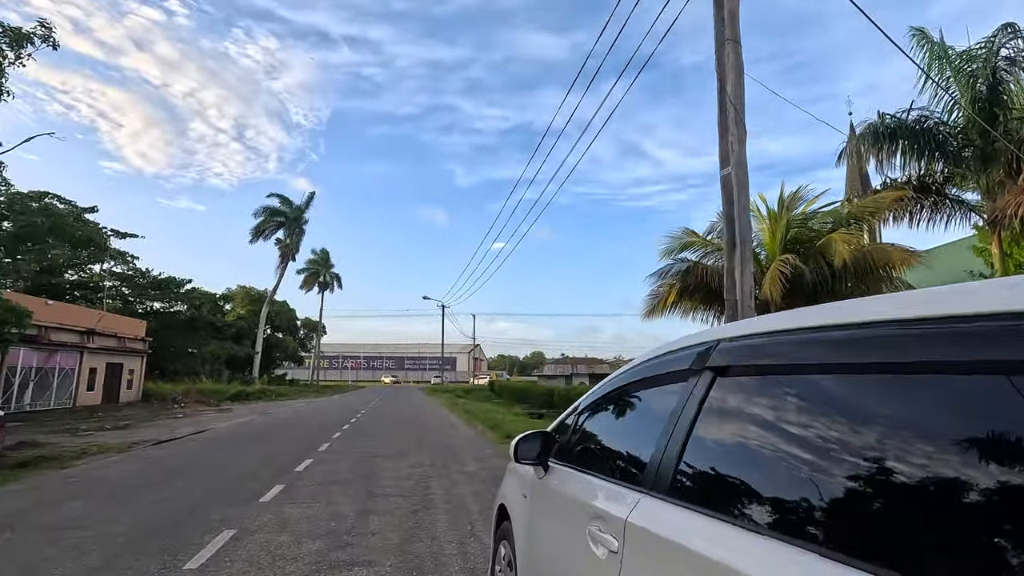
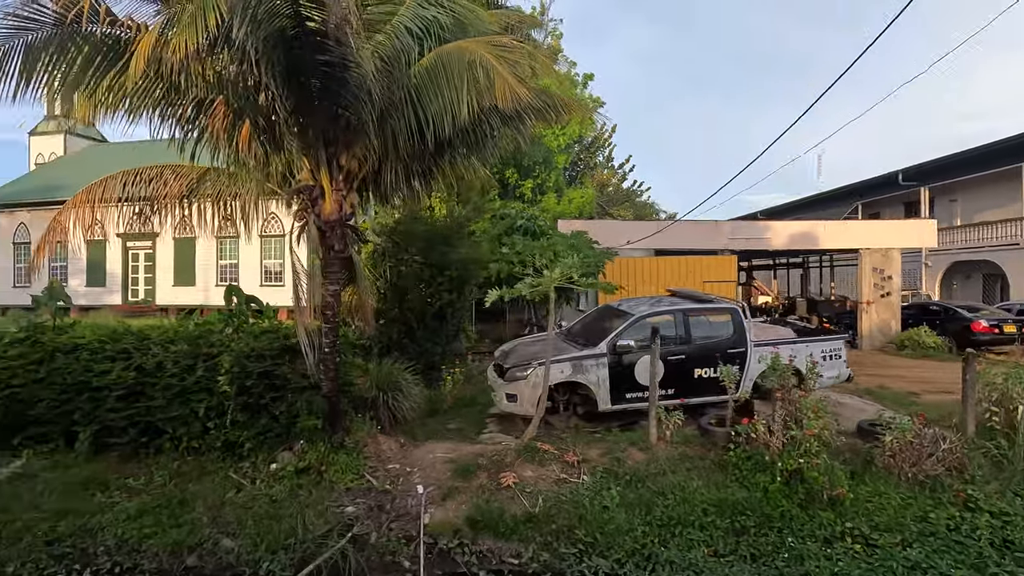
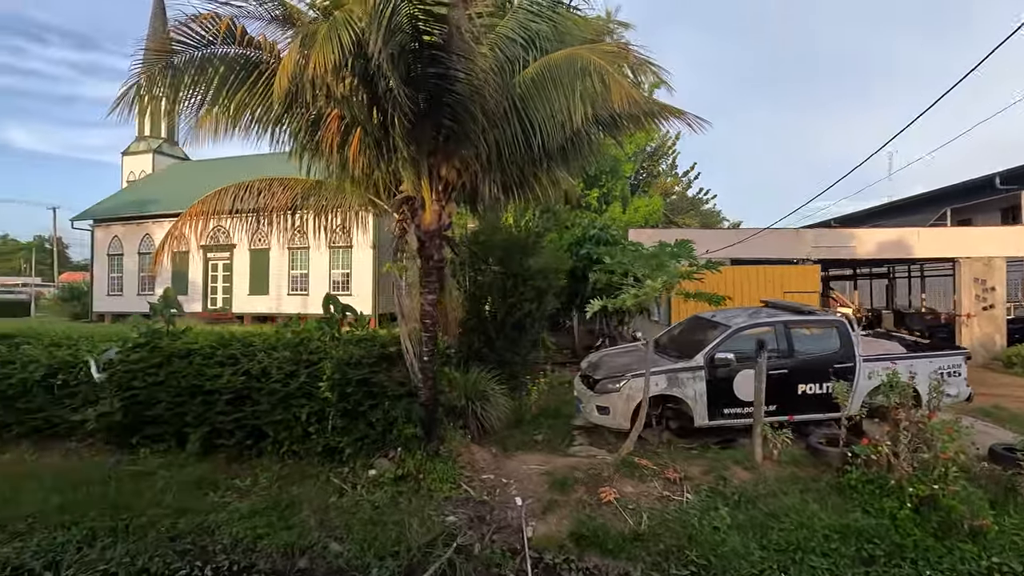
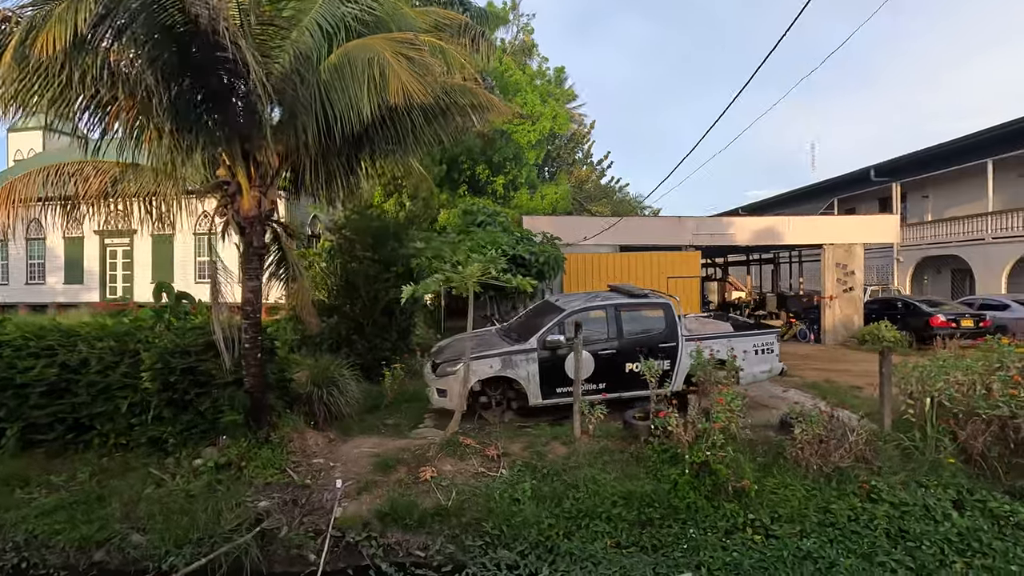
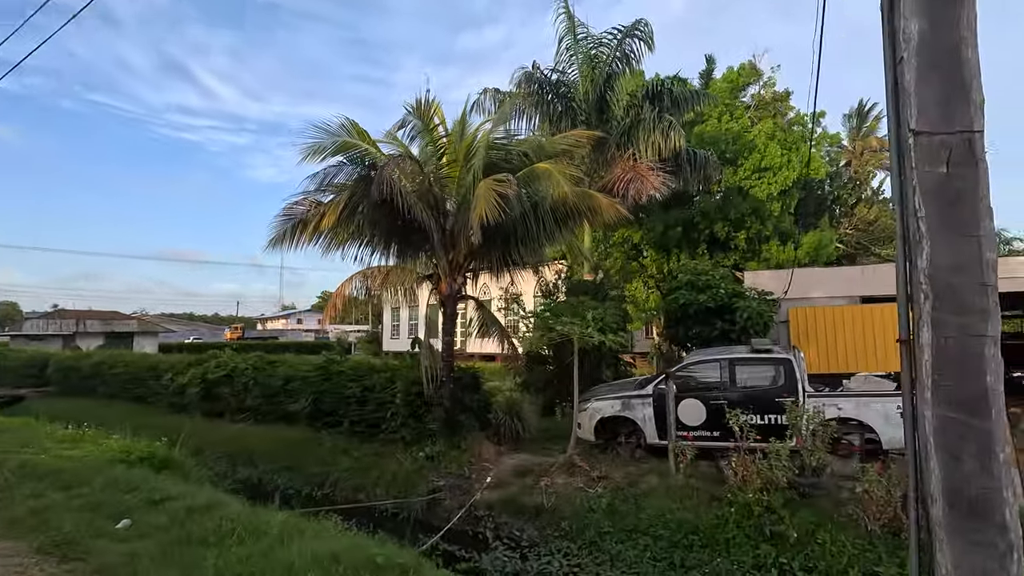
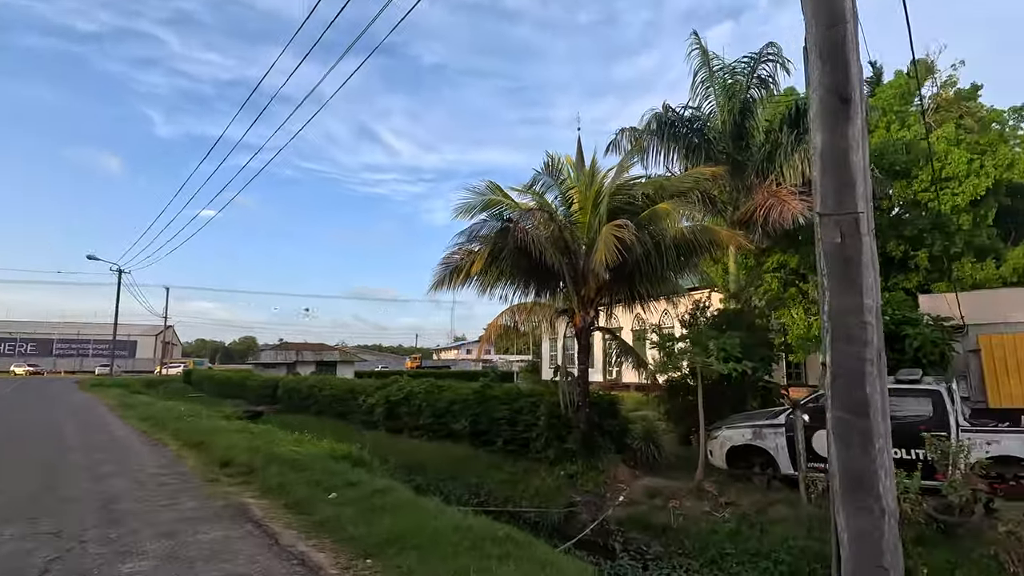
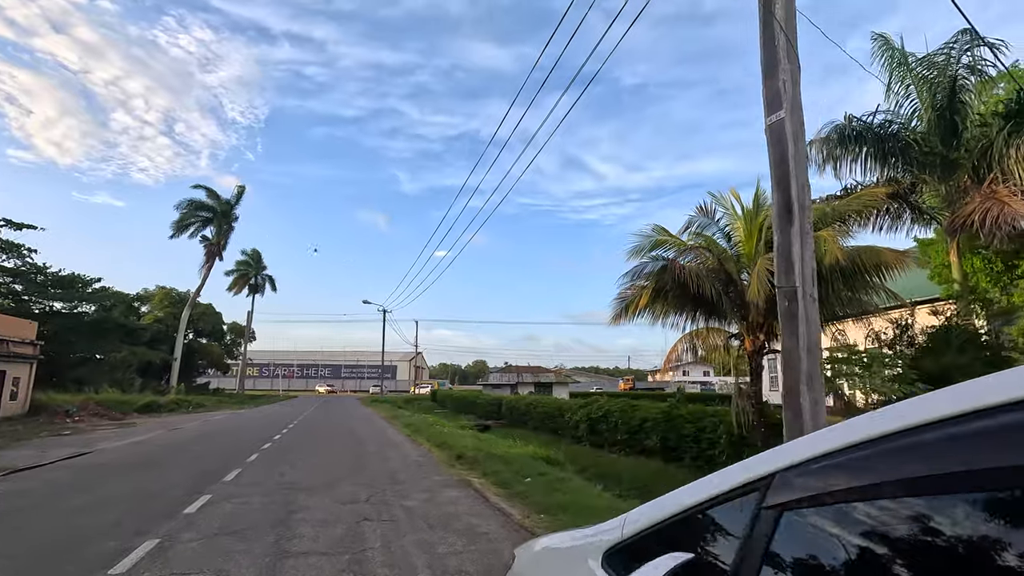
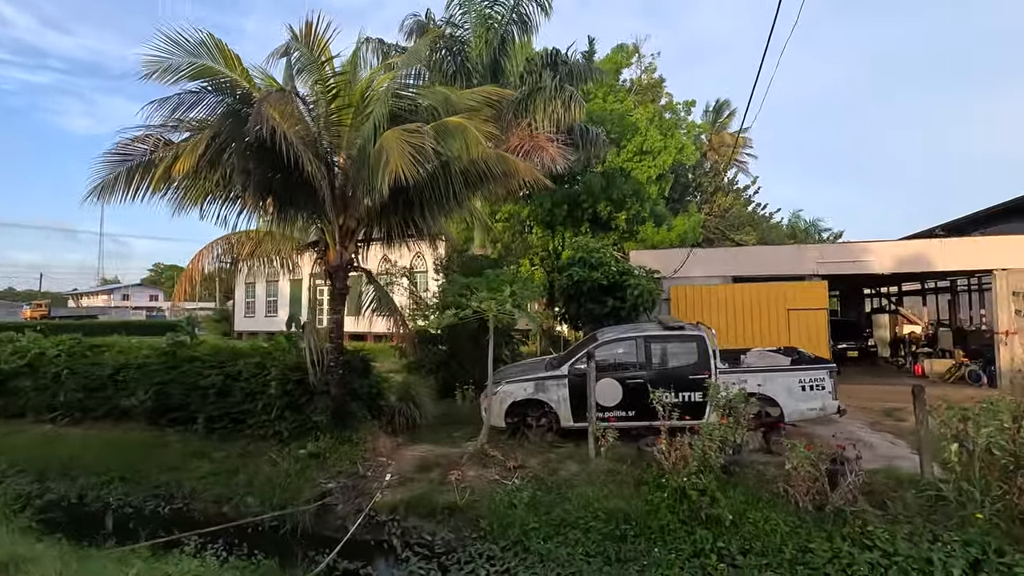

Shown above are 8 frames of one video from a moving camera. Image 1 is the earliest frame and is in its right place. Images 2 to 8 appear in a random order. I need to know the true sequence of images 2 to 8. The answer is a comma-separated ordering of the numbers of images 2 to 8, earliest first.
7, 6, 5, 8, 4, 2, 3
